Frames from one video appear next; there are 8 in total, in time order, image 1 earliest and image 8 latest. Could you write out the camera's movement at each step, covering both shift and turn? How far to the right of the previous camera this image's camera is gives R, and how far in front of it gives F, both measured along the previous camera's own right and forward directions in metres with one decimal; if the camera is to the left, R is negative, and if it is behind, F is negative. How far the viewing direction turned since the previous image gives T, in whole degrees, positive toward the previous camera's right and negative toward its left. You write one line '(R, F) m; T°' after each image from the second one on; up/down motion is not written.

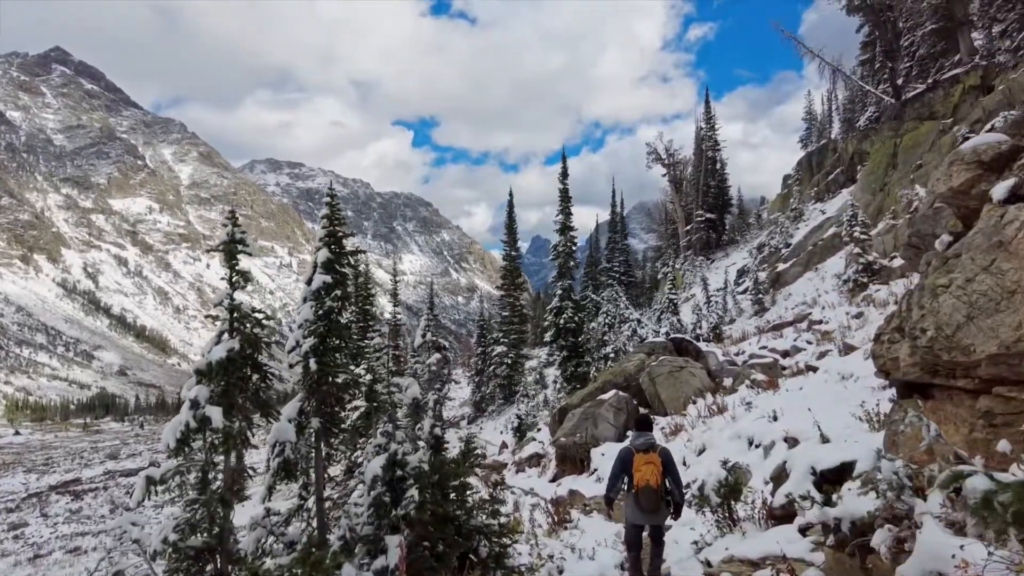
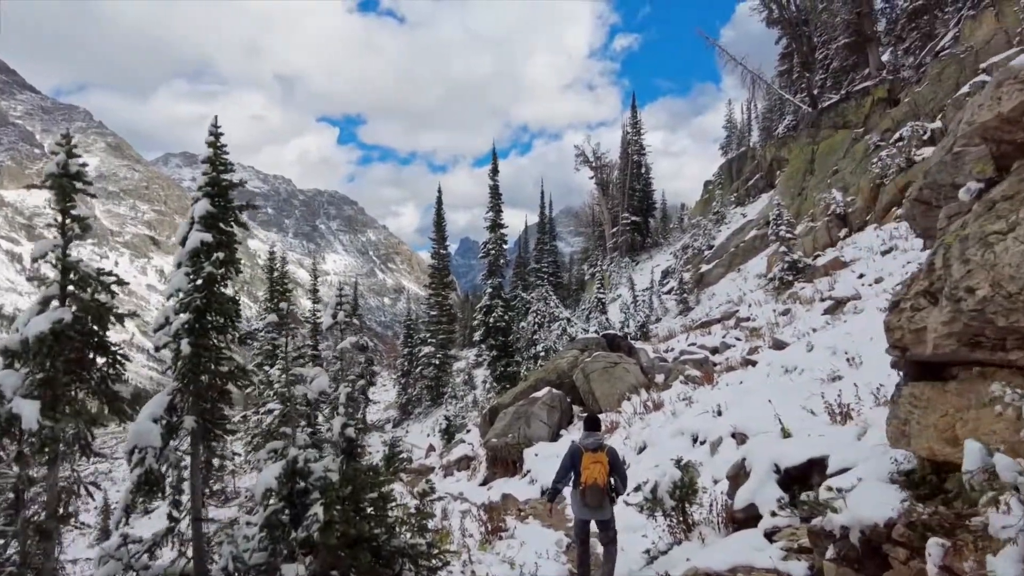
(0.0, +0.8) m; +8°
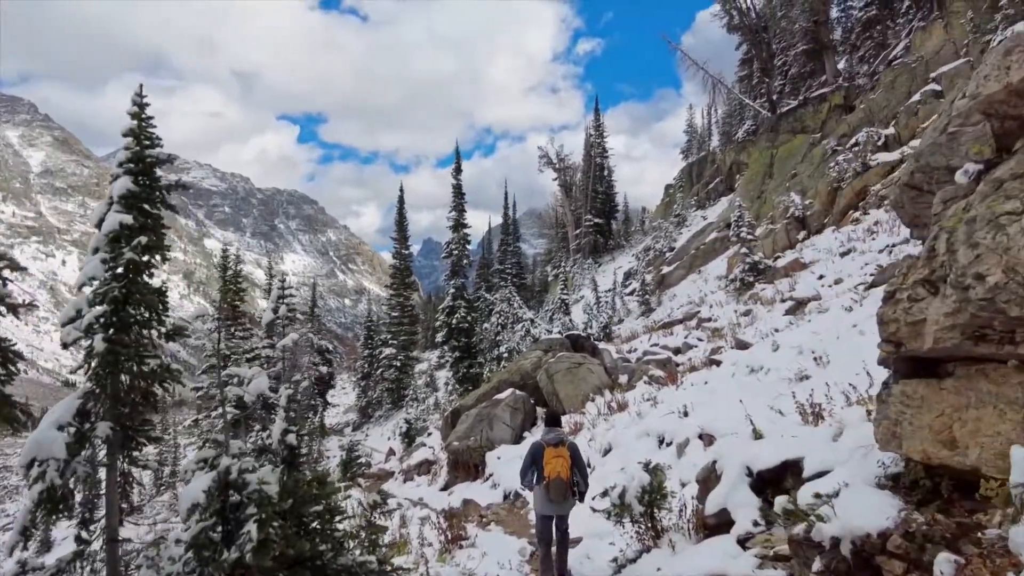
(0.0, +0.3) m; +4°
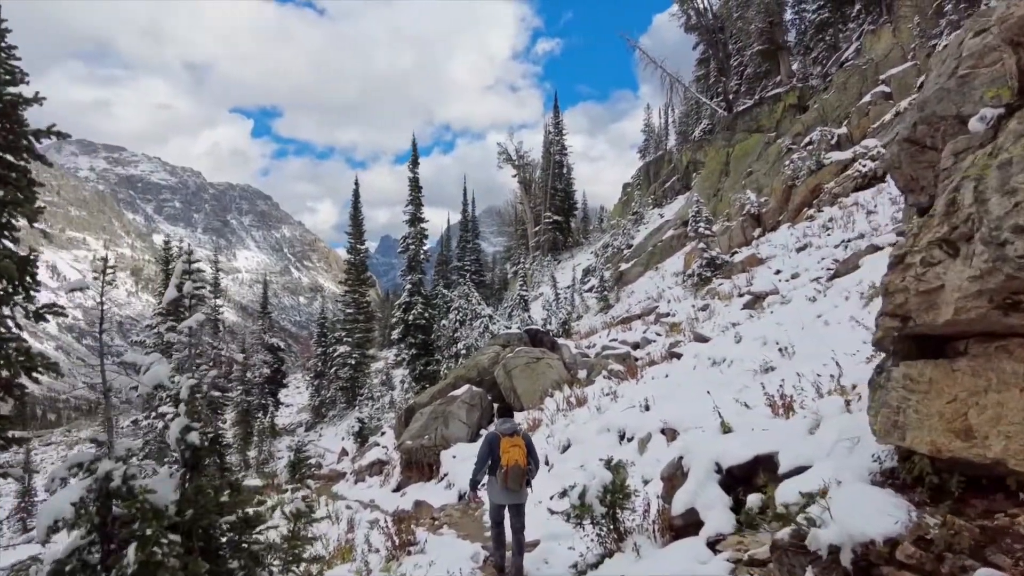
(+0.1, +0.5) m; +4°
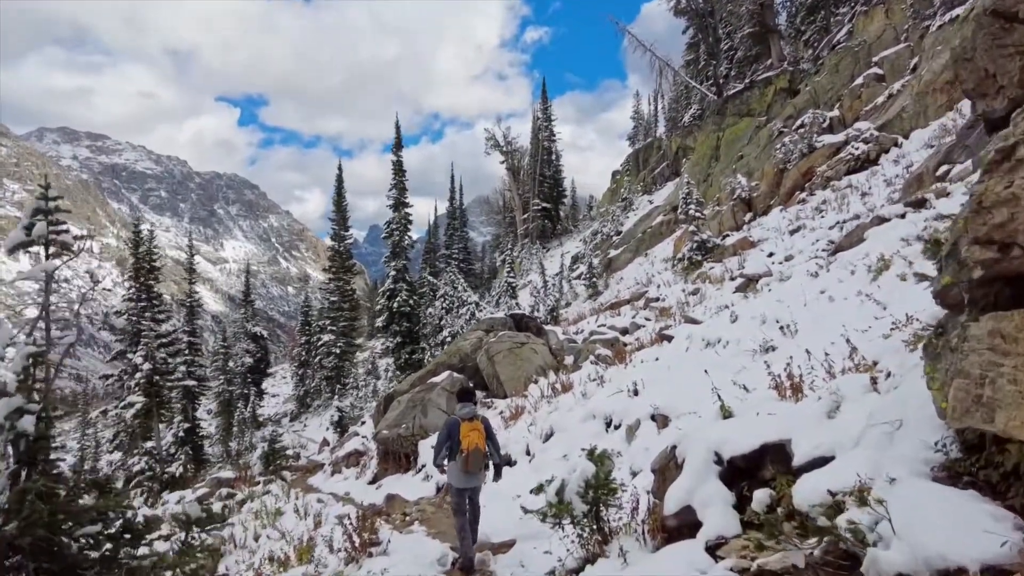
(+0.2, +0.6) m; +1°
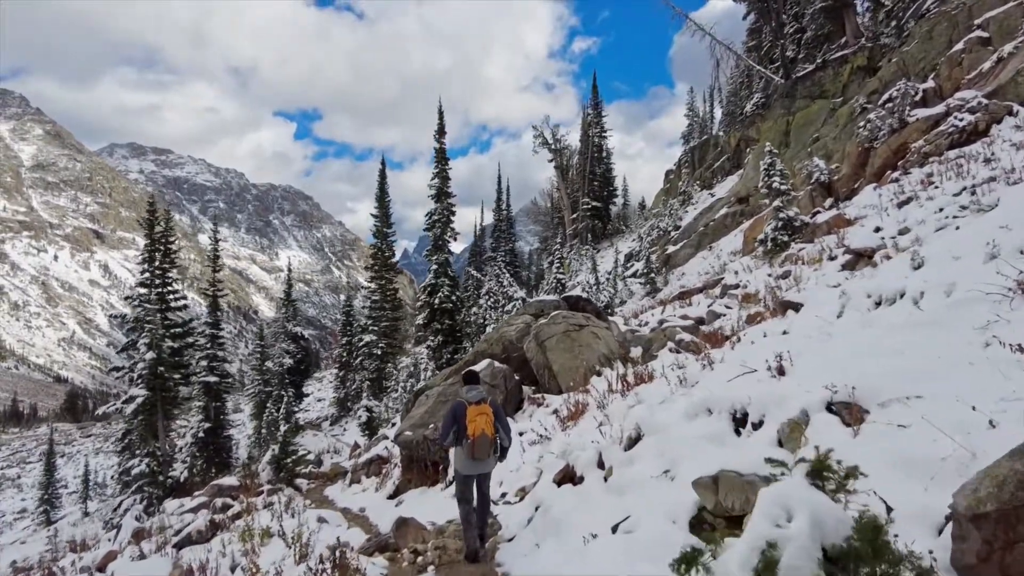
(-0.2, +2.4) m; -5°
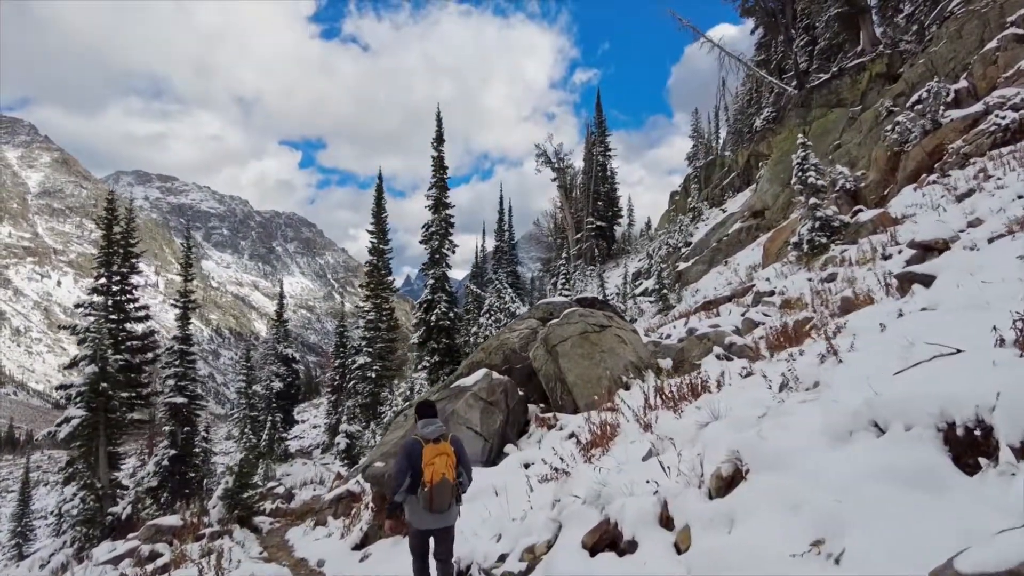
(0.0, +1.9) m; 0°
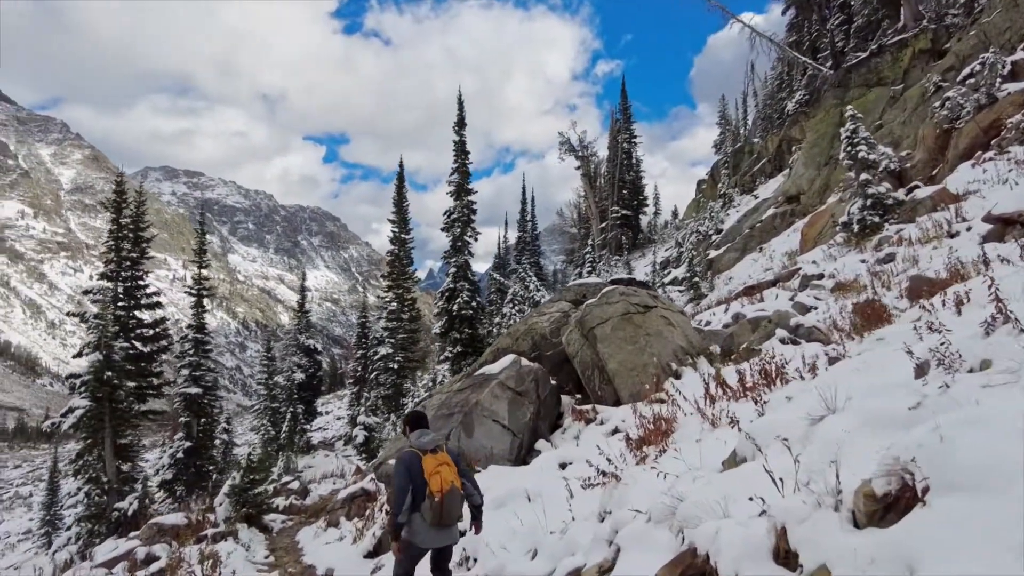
(-0.1, +0.8) m; -2°
